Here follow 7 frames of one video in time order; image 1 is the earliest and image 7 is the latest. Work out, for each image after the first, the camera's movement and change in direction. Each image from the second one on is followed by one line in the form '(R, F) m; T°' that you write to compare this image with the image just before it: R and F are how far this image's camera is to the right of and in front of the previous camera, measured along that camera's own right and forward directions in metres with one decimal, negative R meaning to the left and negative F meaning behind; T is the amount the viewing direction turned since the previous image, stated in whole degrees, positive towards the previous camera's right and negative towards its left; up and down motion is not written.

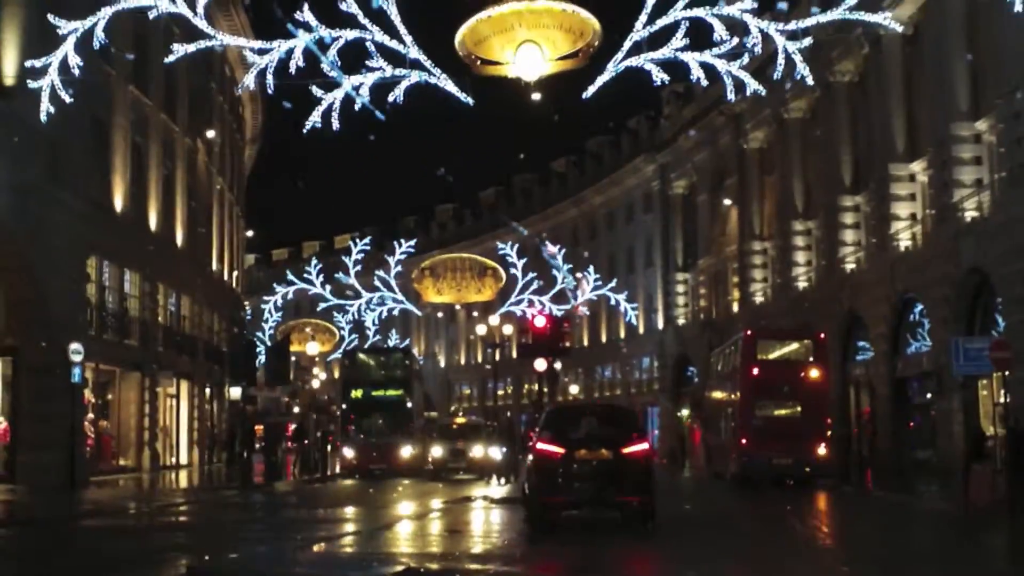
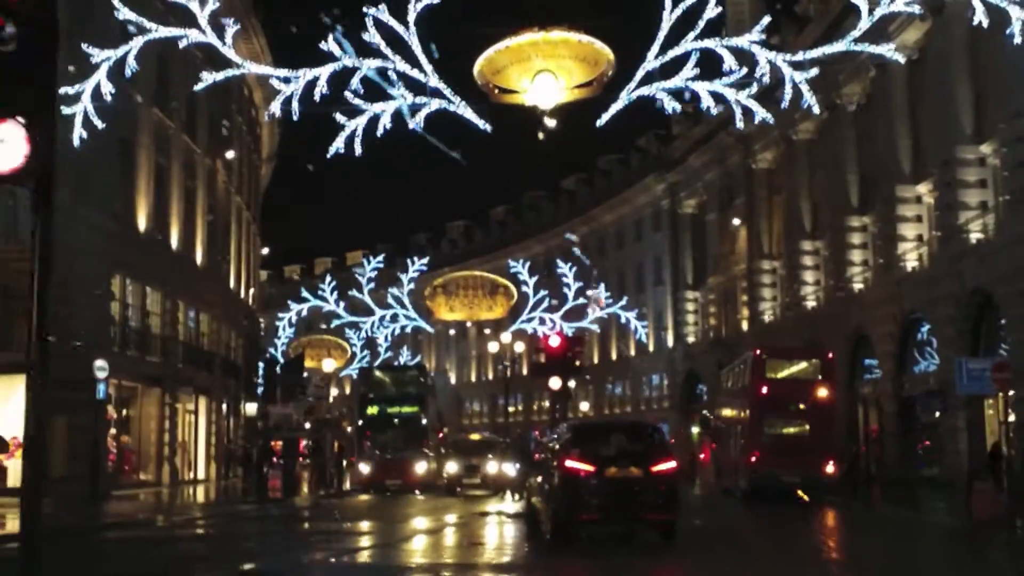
(-0.1, -0.7) m; 0°
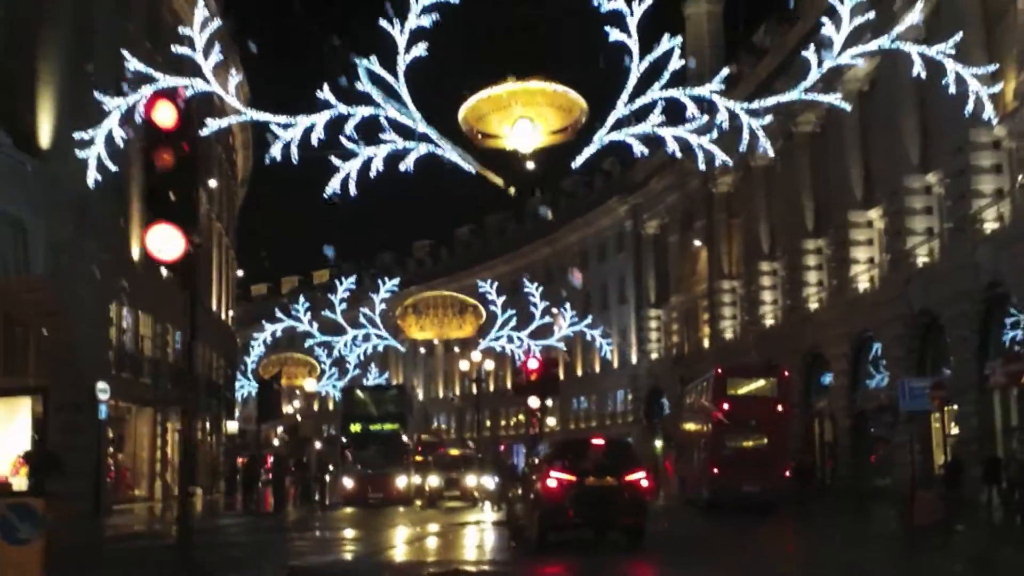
(-0.4, -1.8) m; +2°
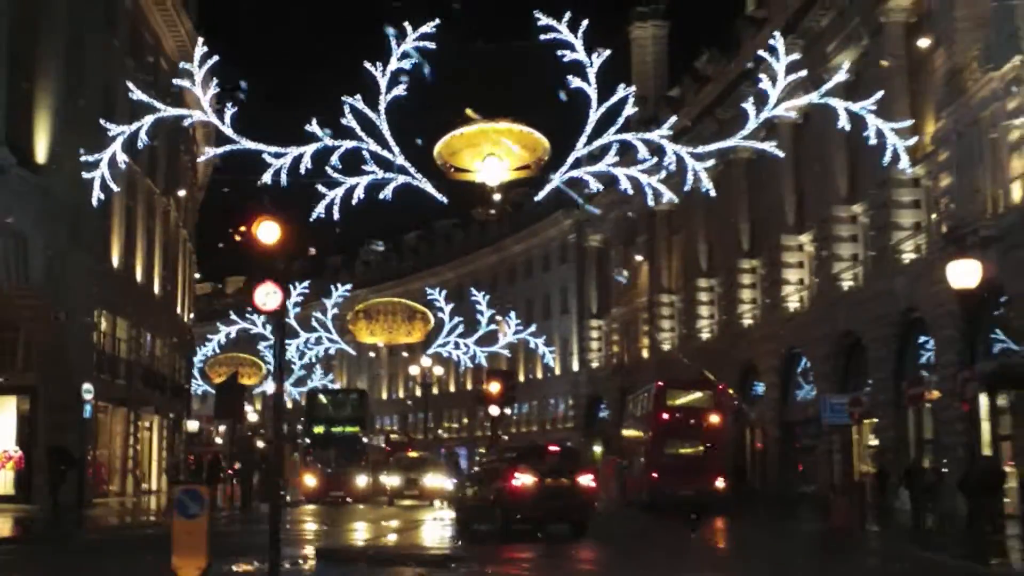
(-0.5, -2.4) m; +3°
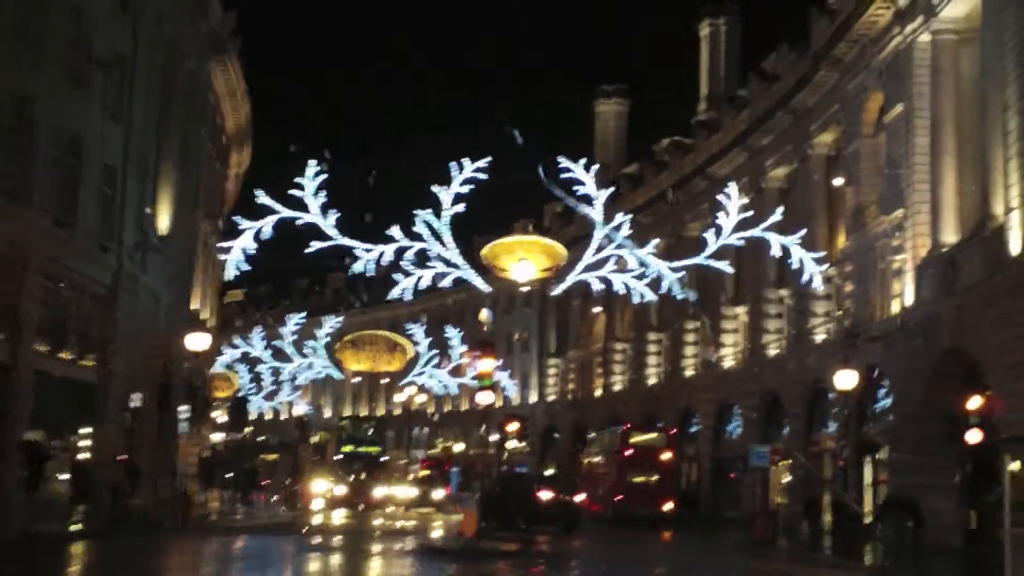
(-2.3, -9.0) m; +3°
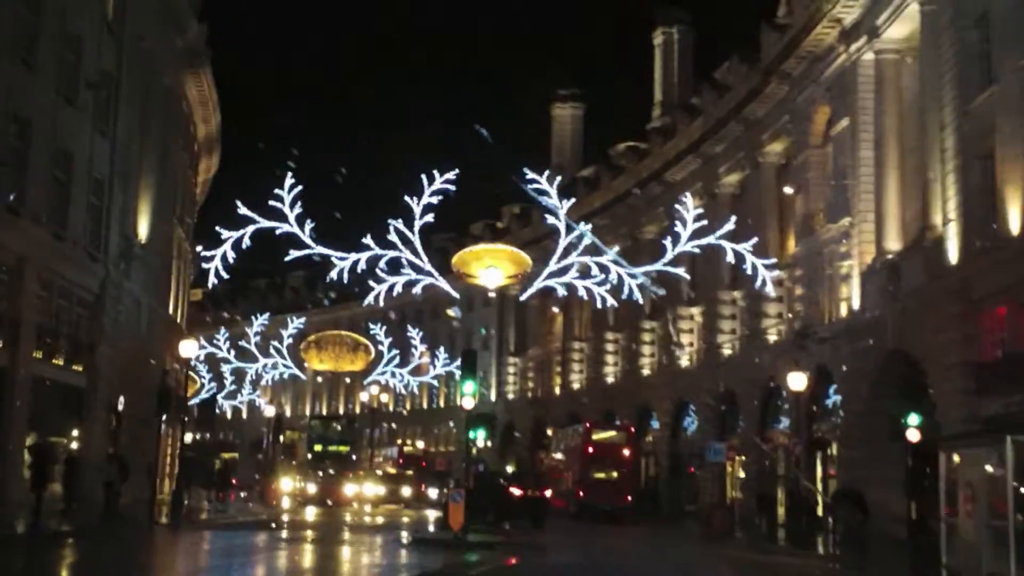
(-0.4, -1.7) m; +2°
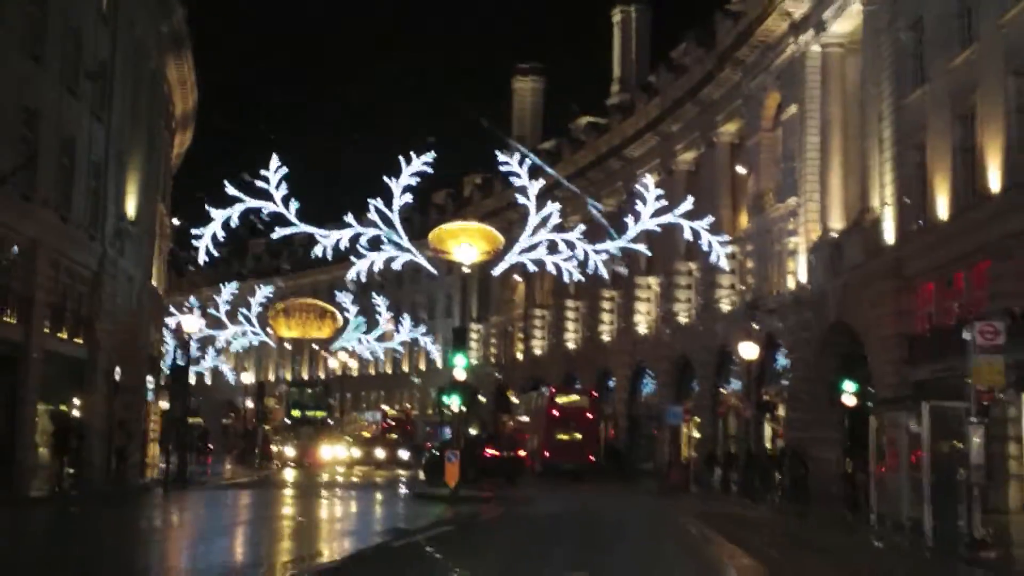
(-0.5, -2.5) m; +2°
